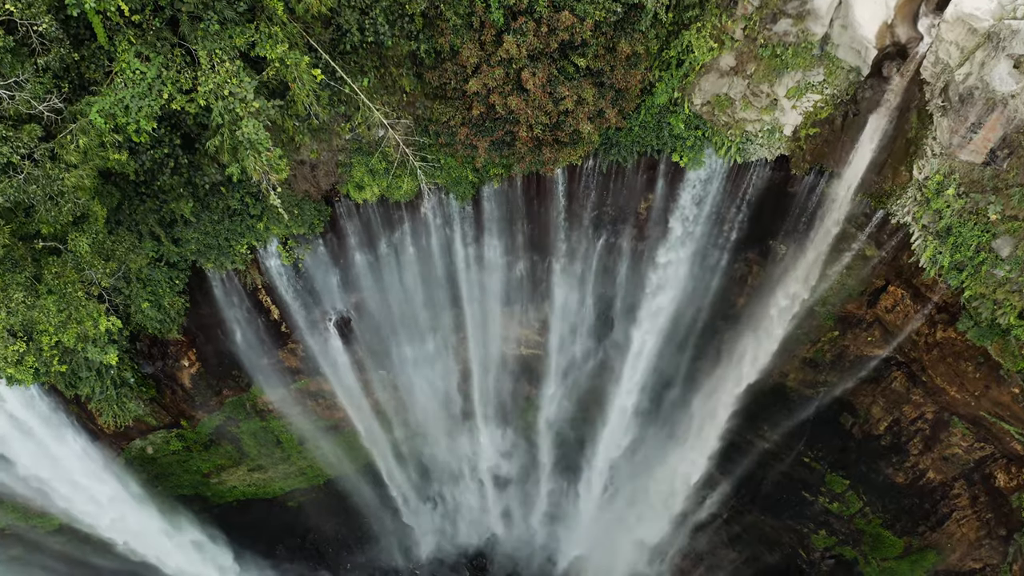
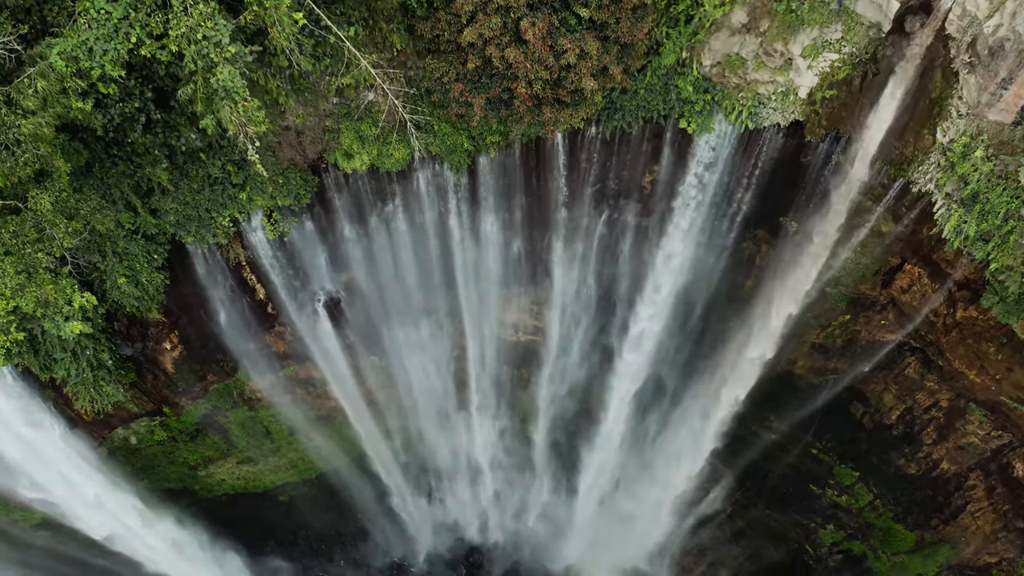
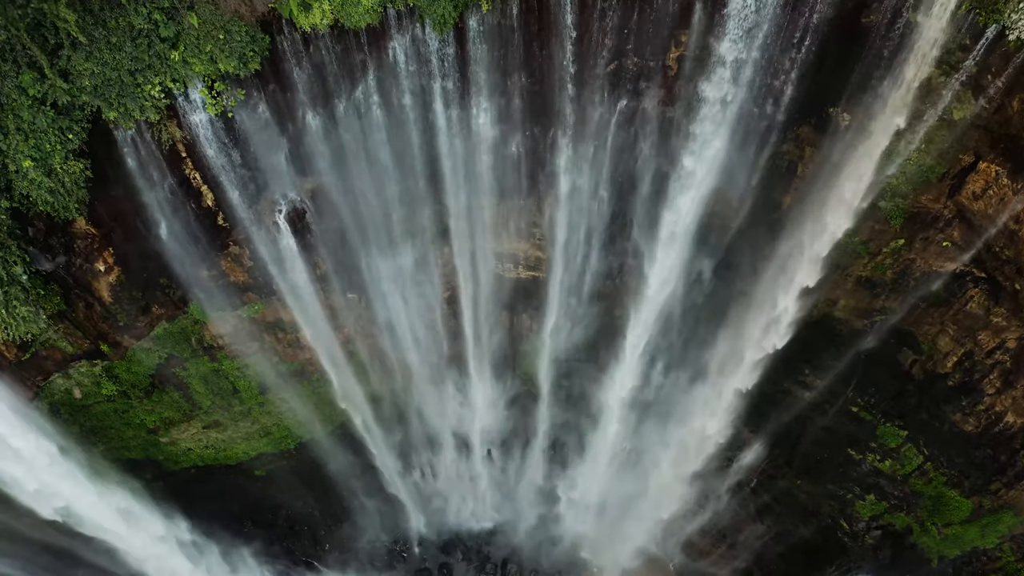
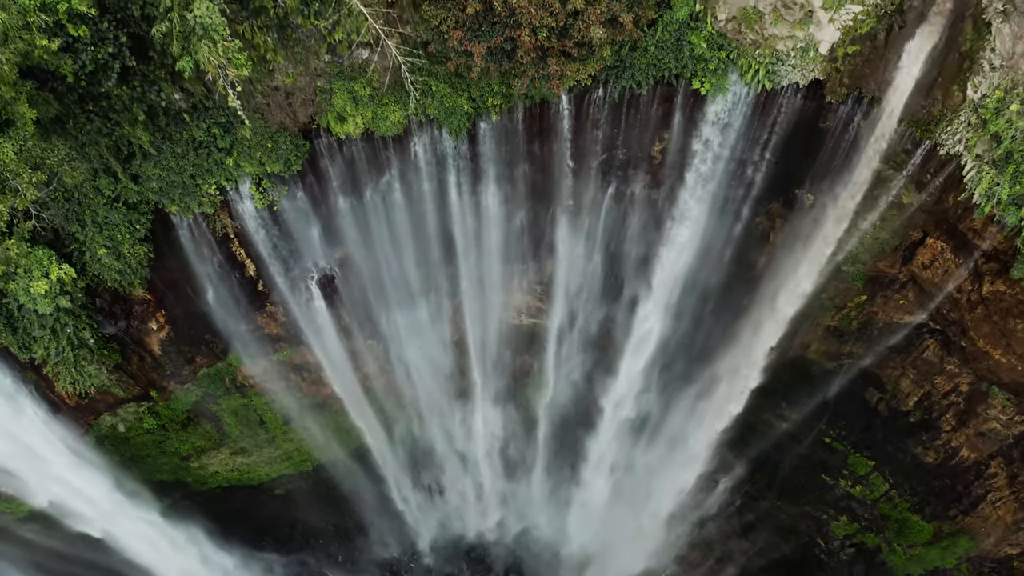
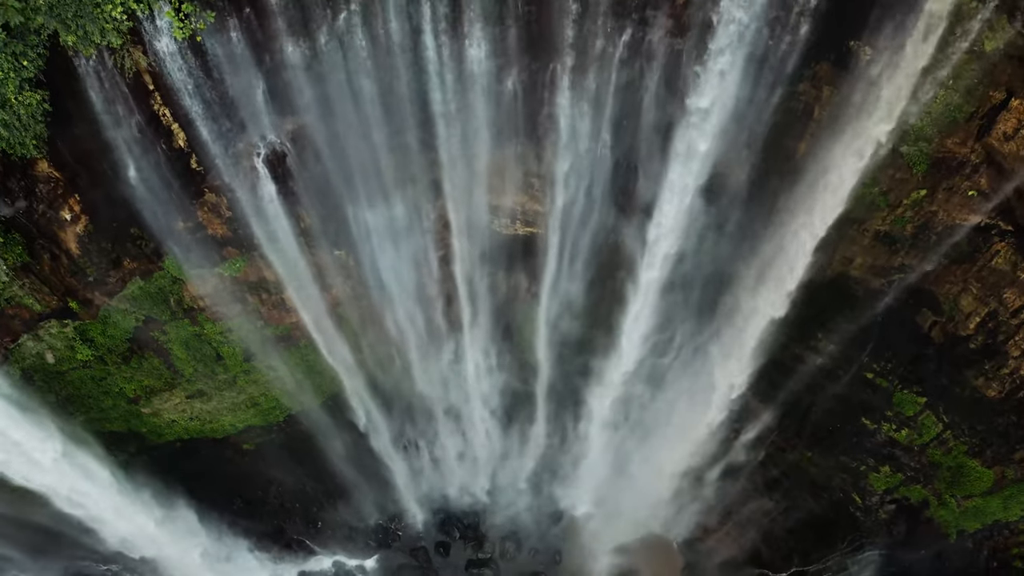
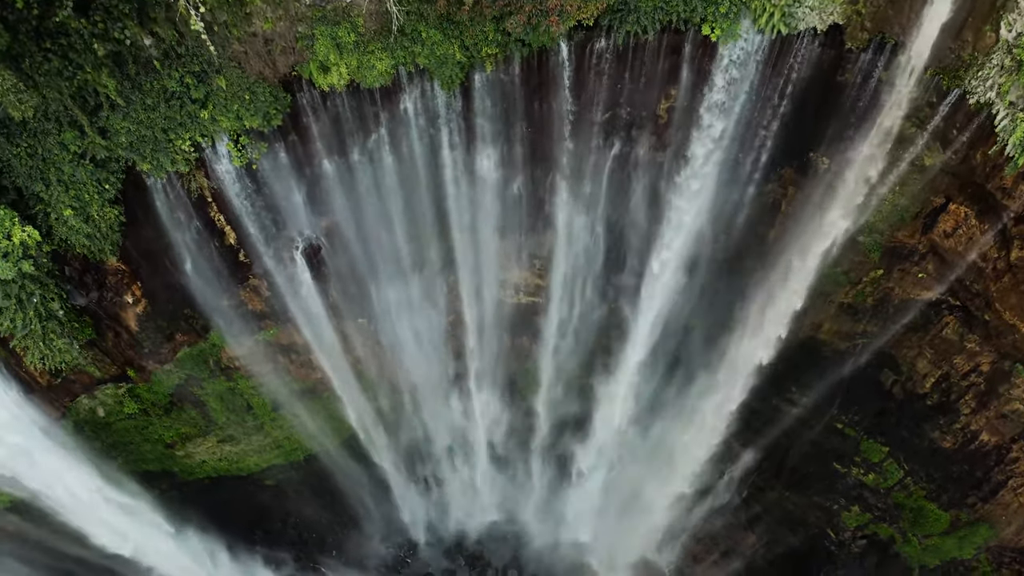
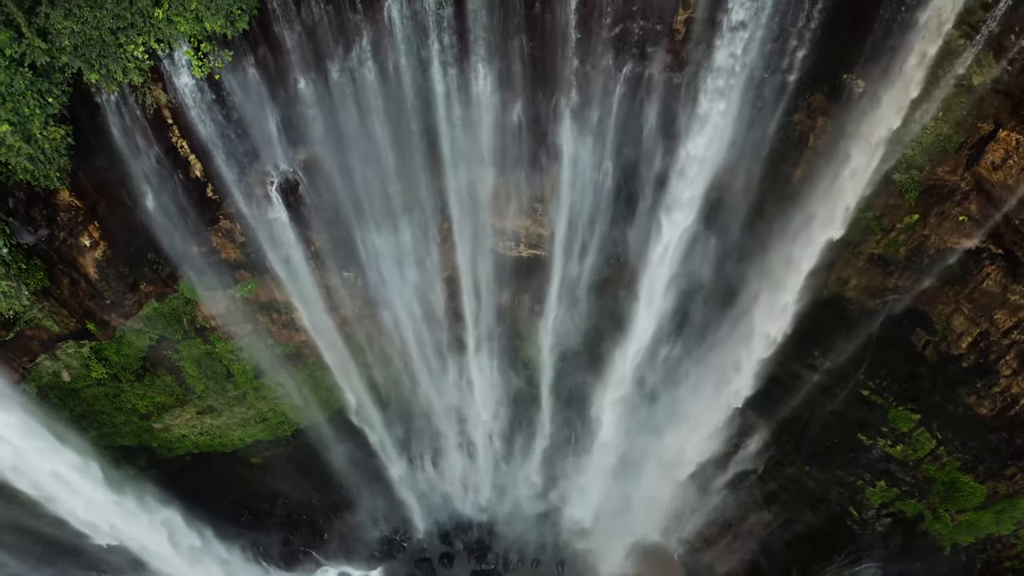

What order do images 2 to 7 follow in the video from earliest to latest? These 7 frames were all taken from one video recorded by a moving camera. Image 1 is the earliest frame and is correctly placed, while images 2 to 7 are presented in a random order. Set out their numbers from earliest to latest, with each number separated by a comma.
2, 4, 6, 3, 7, 5
